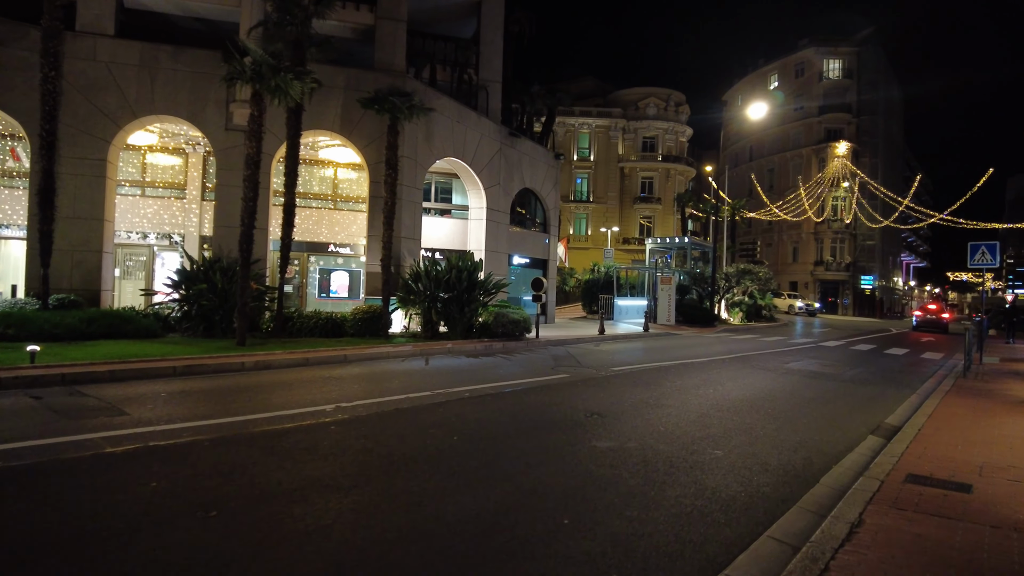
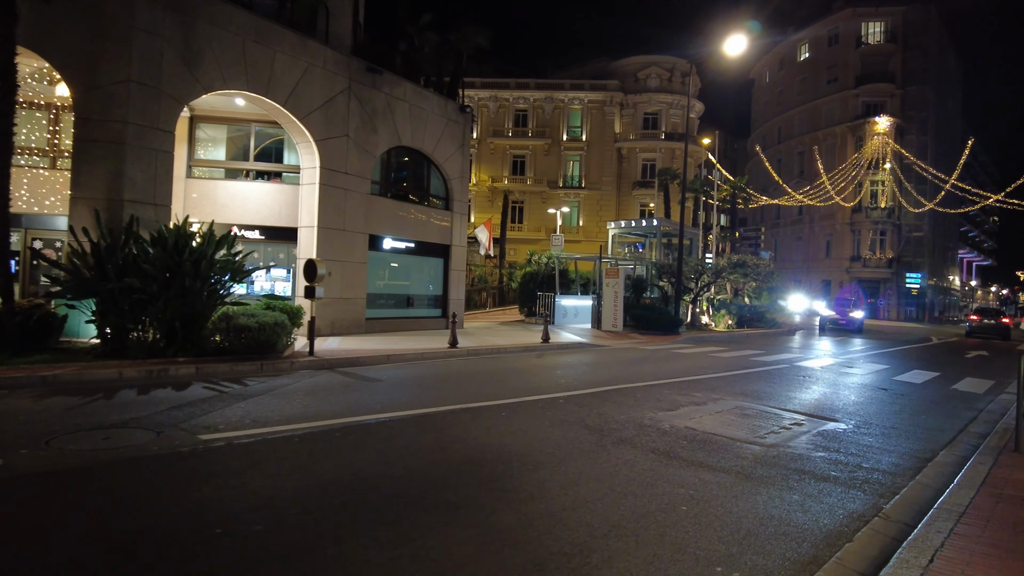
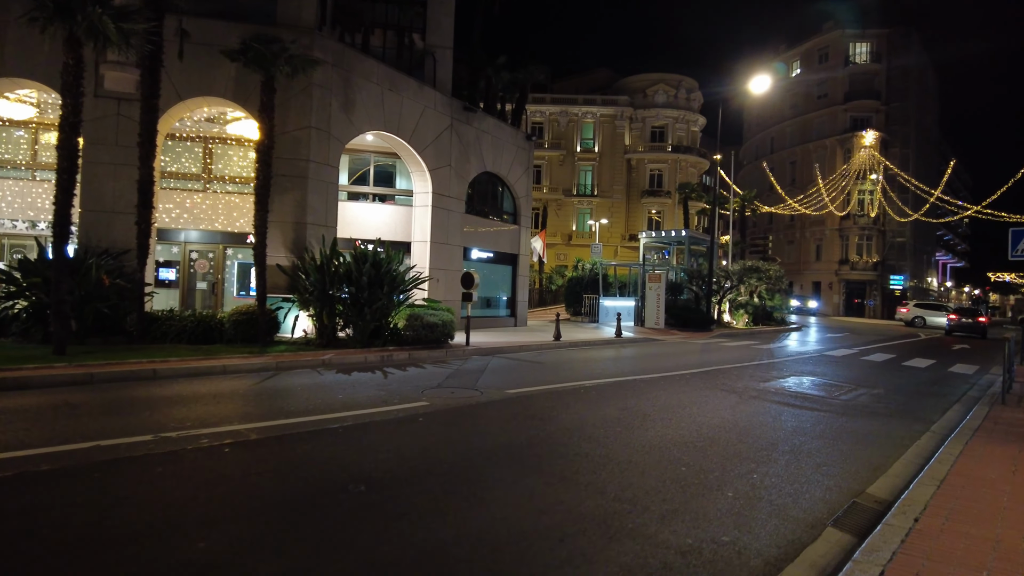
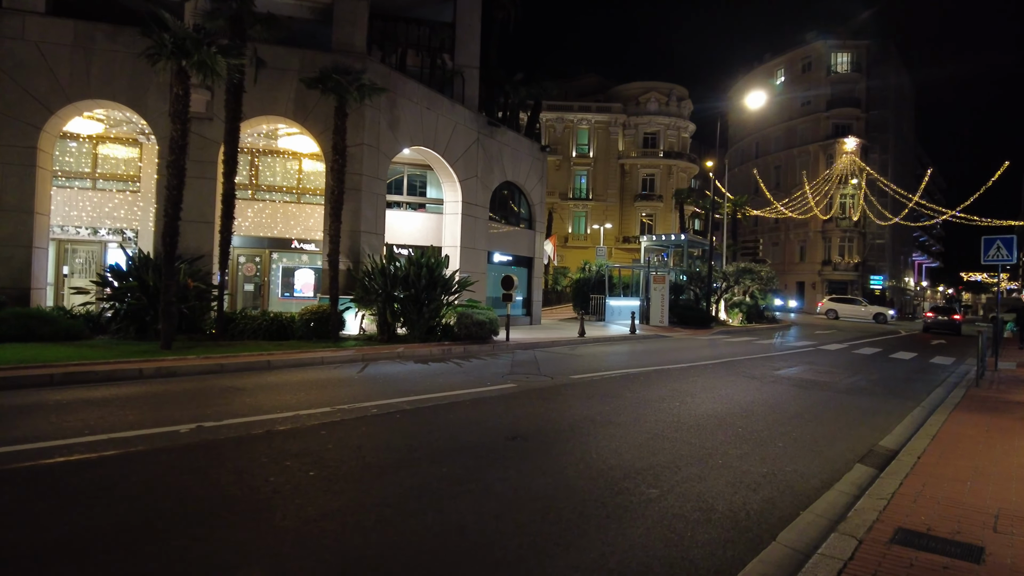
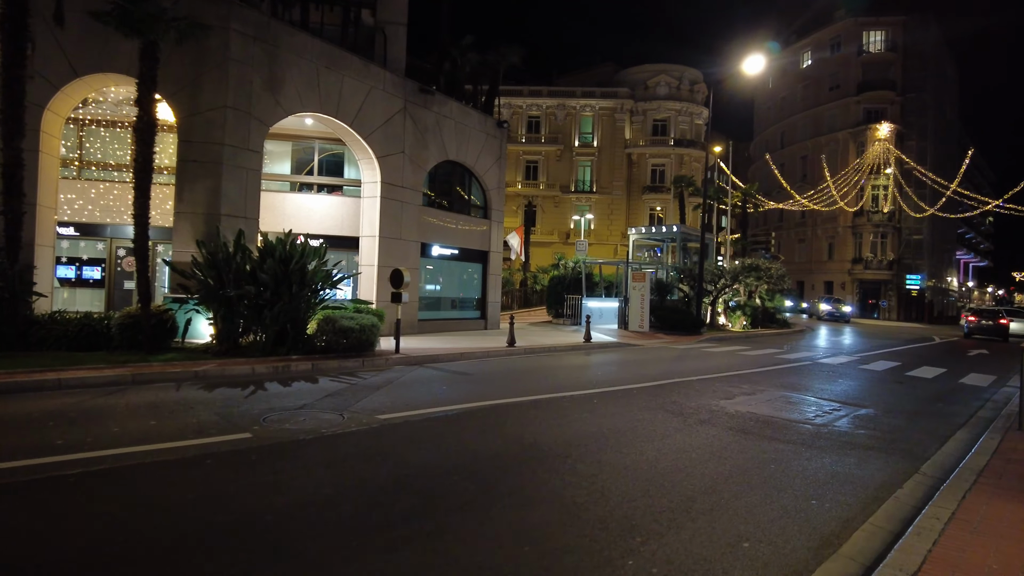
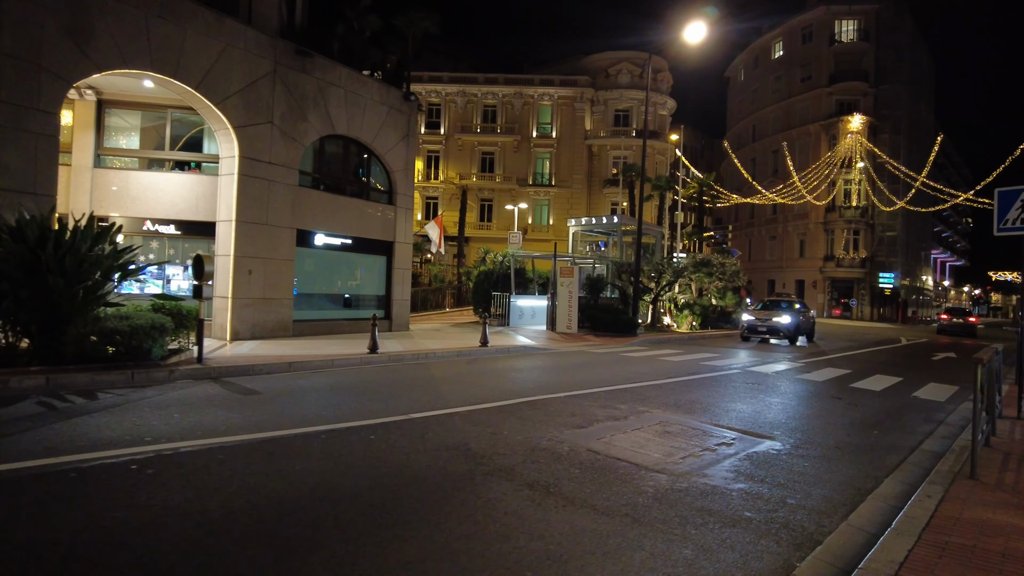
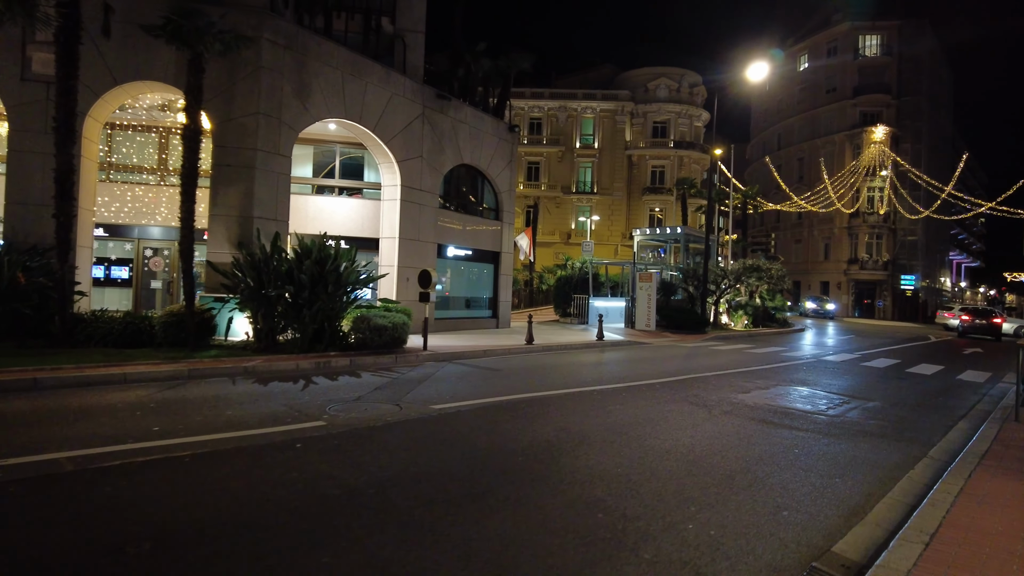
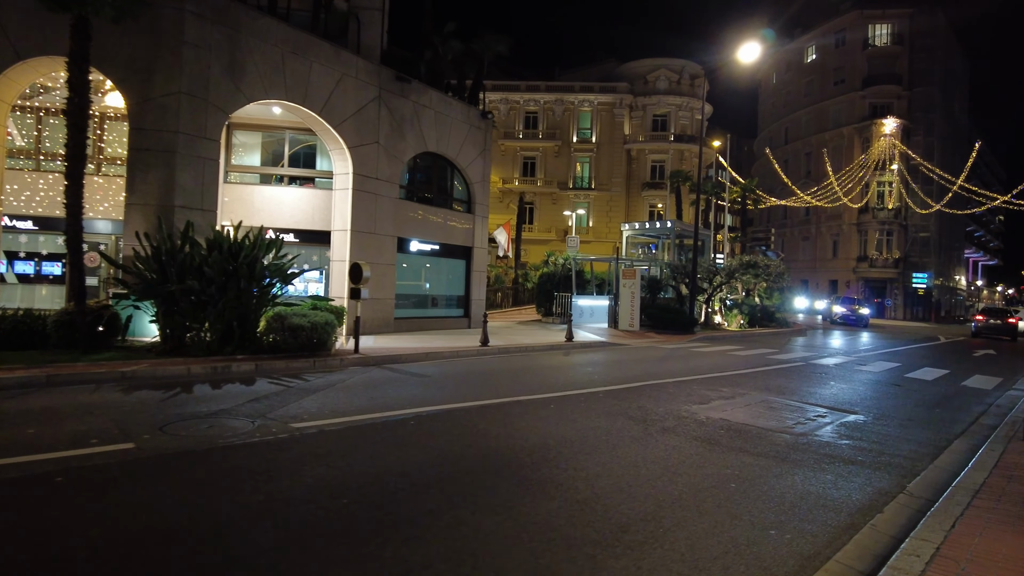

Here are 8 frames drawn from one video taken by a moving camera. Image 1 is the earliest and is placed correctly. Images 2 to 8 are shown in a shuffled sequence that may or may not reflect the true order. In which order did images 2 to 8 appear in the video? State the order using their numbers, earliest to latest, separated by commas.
4, 3, 7, 5, 8, 2, 6
